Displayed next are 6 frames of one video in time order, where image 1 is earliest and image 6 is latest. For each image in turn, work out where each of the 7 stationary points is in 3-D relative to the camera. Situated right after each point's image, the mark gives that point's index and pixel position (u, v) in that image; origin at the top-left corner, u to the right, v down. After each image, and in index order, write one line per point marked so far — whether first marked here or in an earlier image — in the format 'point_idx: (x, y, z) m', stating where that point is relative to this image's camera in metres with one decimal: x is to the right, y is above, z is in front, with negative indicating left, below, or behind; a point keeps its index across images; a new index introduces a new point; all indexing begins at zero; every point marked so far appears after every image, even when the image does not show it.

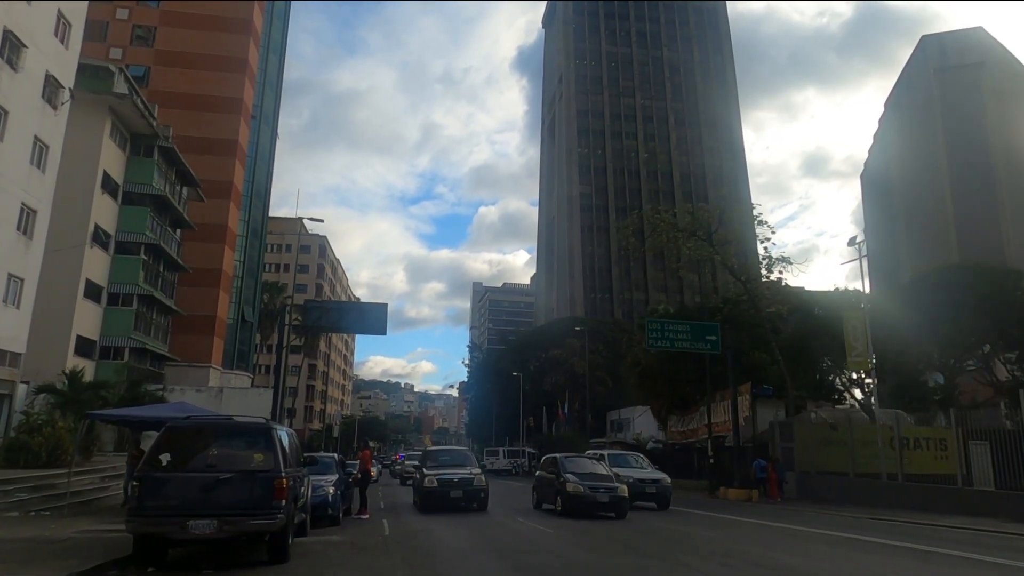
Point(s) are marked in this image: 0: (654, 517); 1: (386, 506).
0: (+3.6, -5.9, +18.2) m
1: (-3.0, -5.6, +18.7) m
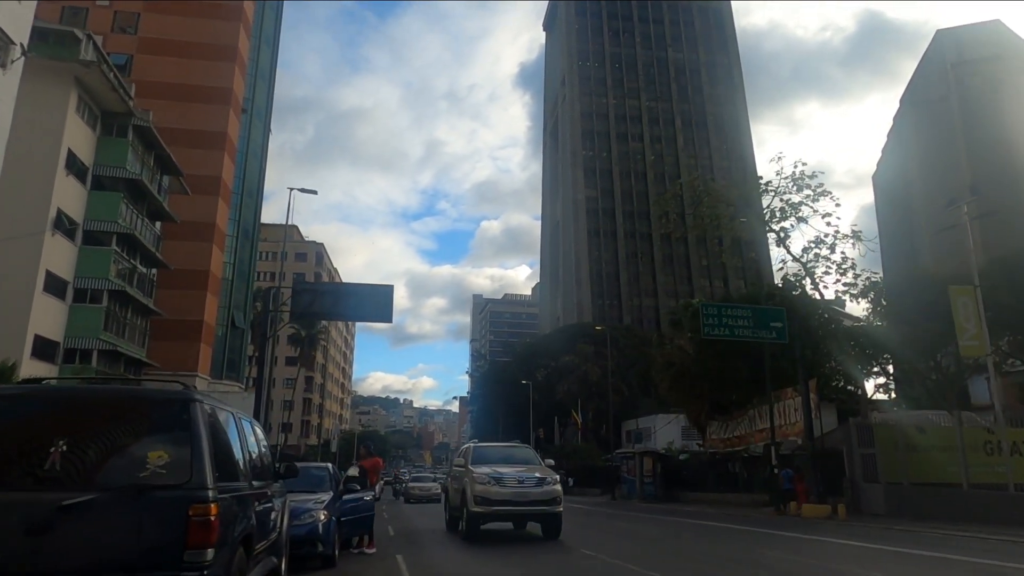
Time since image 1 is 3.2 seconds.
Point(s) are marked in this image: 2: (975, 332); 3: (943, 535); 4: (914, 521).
0: (+4.5, -5.2, +14.3) m
1: (-2.2, -5.0, +14.8) m
2: (+11.2, -1.1, +18.1) m
3: (+10.0, -5.7, +17.4) m
4: (+10.4, -6.0, +19.2) m
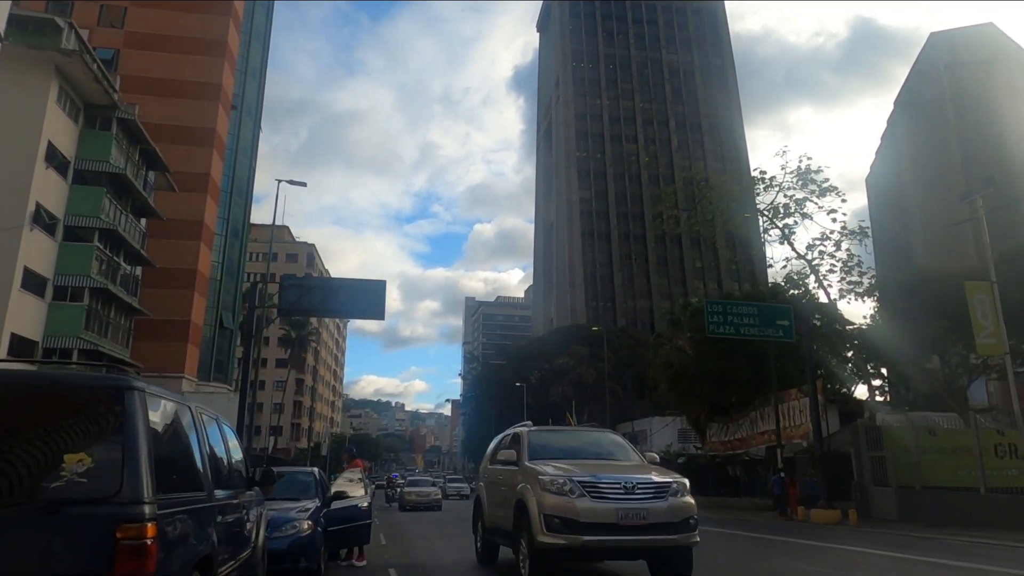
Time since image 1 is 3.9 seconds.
0: (+4.4, -5.1, +13.5) m
1: (-2.2, -4.9, +14.0) m
2: (+11.1, -1.0, +17.4) m
3: (+10.0, -5.6, +16.7) m
4: (+10.3, -5.9, +18.5) m
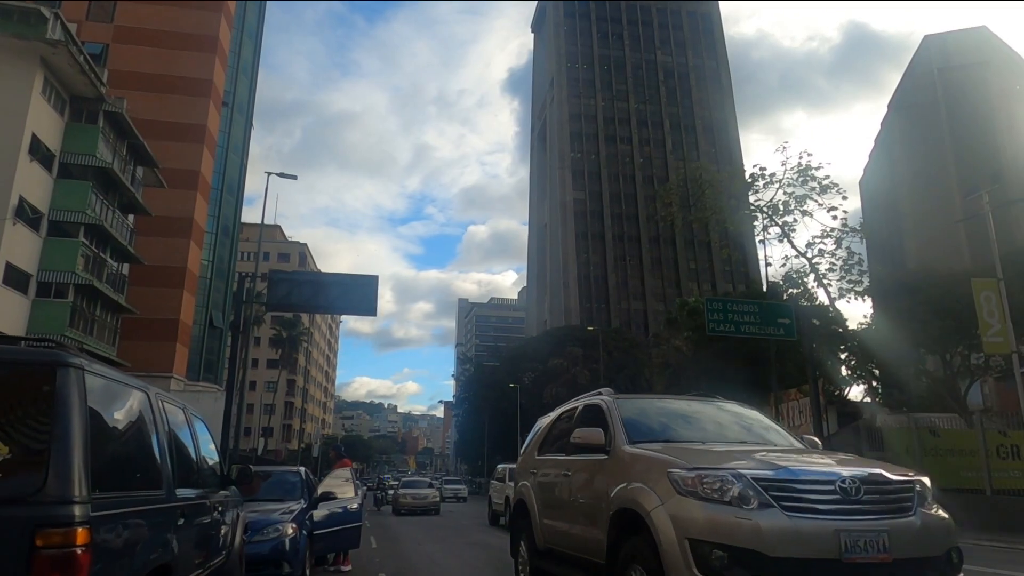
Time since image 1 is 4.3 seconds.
0: (+4.4, -5.0, +13.0) m
1: (-2.3, -4.7, +13.4) m
2: (+11.0, -0.9, +17.0) m
3: (+9.9, -5.6, +16.2) m
4: (+10.2, -5.9, +18.1) m
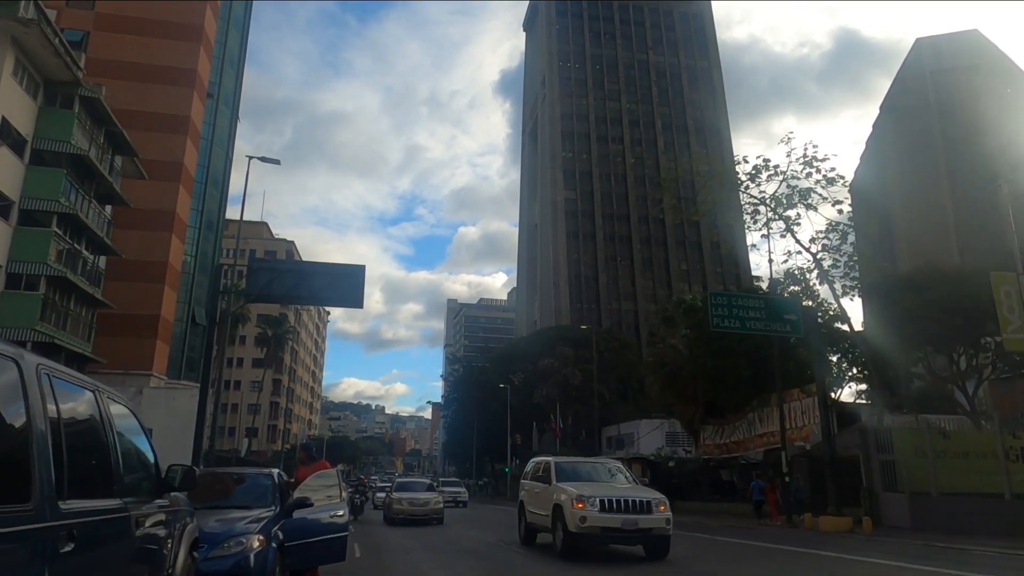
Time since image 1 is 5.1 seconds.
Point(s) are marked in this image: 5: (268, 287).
0: (+4.3, -4.8, +12.1) m
1: (-2.4, -4.5, +12.4) m
2: (+10.9, -0.8, +16.1) m
3: (+9.8, -5.4, +15.4) m
4: (+10.0, -5.7, +17.2) m
5: (-6.3, -0.1, +19.2) m
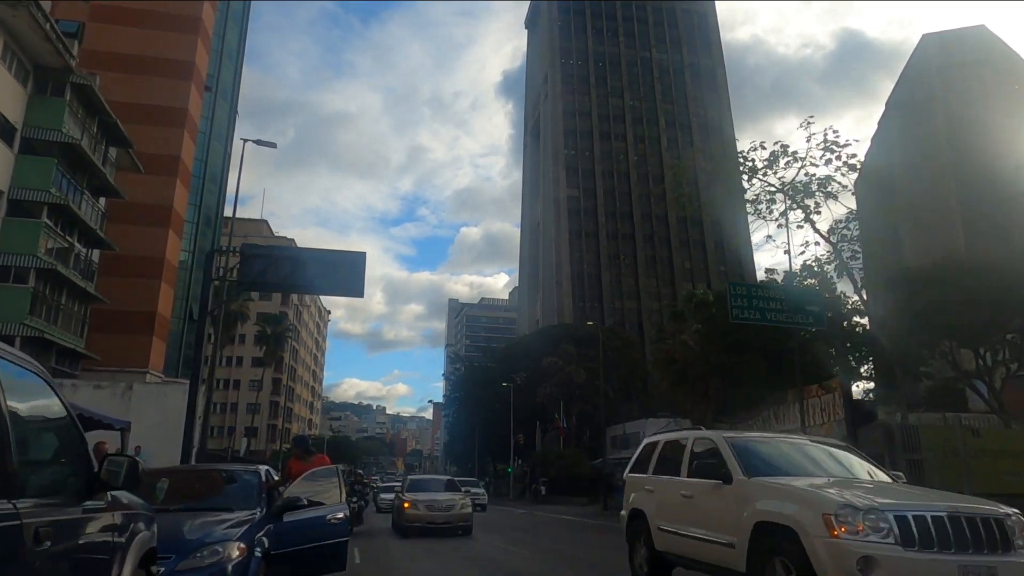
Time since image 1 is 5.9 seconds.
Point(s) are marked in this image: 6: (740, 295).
0: (+4.5, -4.5, +11.2) m
1: (-2.2, -4.3, +11.5) m
2: (+11.1, -0.6, +15.2) m
3: (+9.9, -5.2, +14.5) m
4: (+10.2, -5.5, +16.3) m
5: (-6.1, +0.2, +18.3) m
6: (+5.8, -0.2, +19.2) m
